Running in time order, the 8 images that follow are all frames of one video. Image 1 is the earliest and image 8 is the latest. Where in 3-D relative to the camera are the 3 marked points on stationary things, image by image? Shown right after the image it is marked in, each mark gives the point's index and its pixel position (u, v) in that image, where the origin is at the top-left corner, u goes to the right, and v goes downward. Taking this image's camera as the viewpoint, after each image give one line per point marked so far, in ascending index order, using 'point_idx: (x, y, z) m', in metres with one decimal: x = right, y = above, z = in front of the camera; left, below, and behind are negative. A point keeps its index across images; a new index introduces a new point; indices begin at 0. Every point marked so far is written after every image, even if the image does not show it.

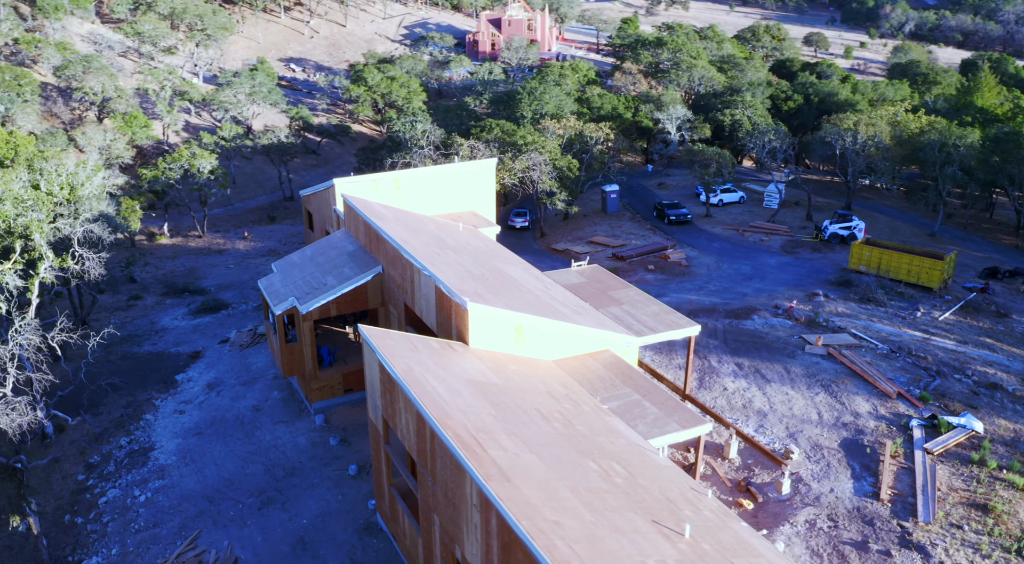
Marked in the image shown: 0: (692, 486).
0: (+3.6, -4.1, +15.4) m
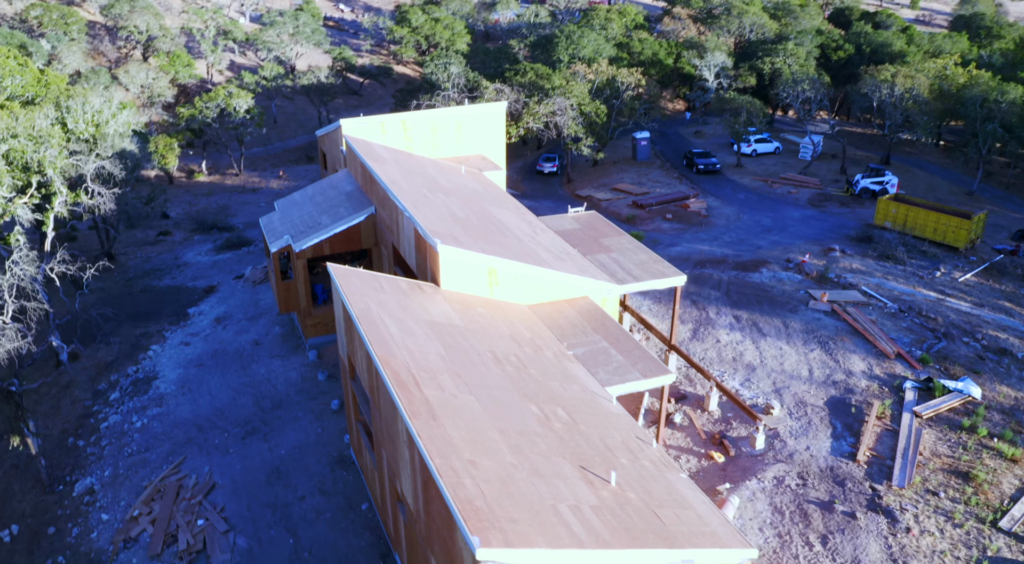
0: (+2.5, -3.0, +15.3) m
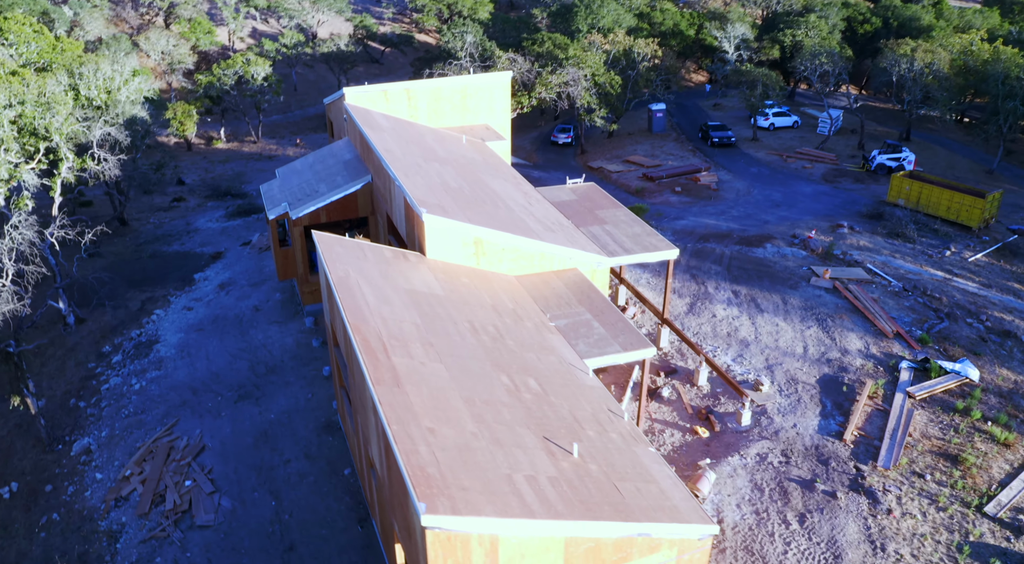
0: (+1.9, -2.5, +15.3) m
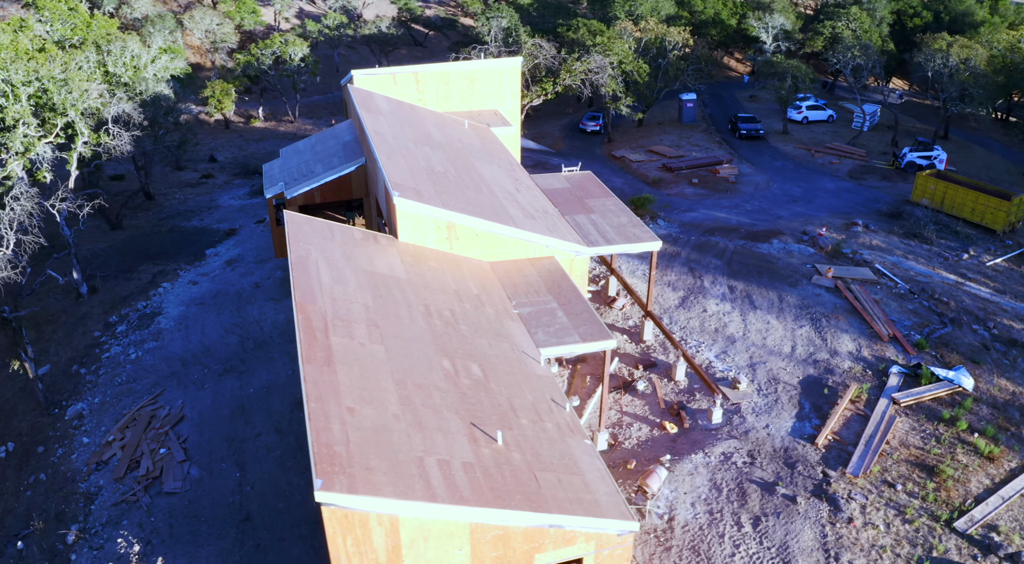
0: (+0.8, -2.3, +15.2) m
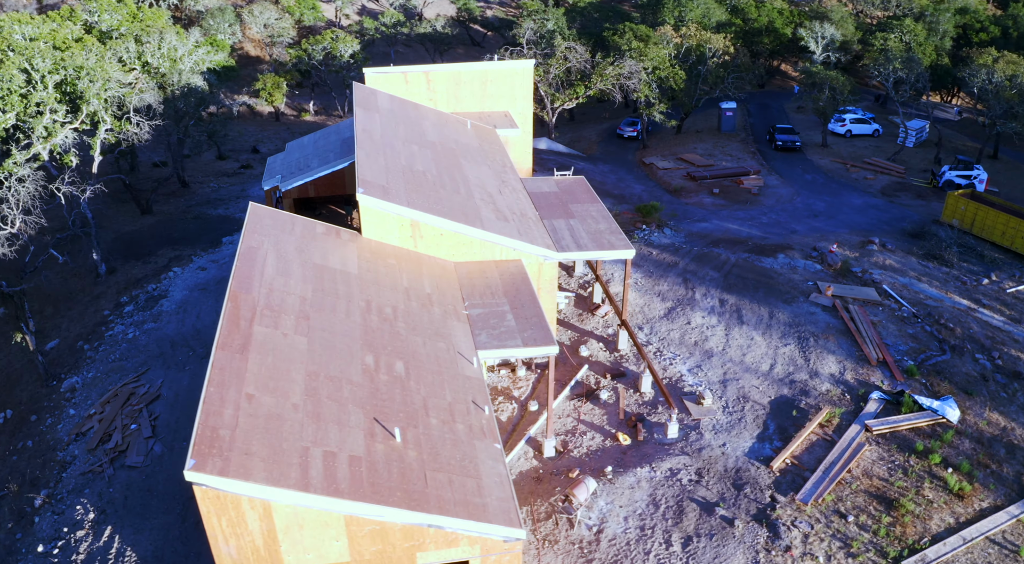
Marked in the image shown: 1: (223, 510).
0: (-0.7, -2.3, +15.2) m
1: (-4.4, -3.5, +11.7) m
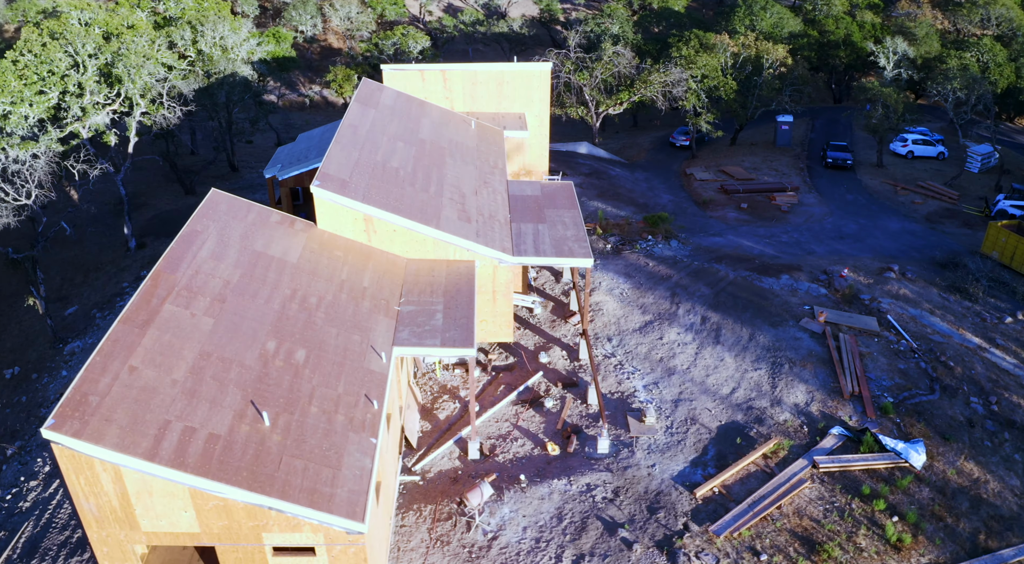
0: (-2.8, -2.2, +15.4) m
1: (-7.0, -3.1, +12.4) m
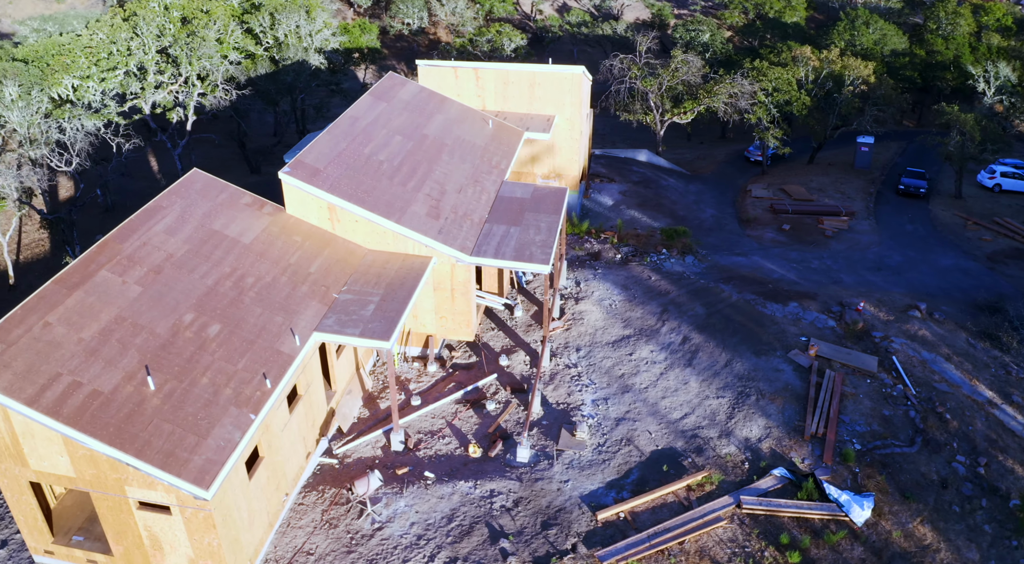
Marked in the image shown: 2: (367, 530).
0: (-5.1, -1.9, +16.0) m
1: (-9.7, -2.3, +13.8) m
2: (-3.1, -5.3, +16.4) m
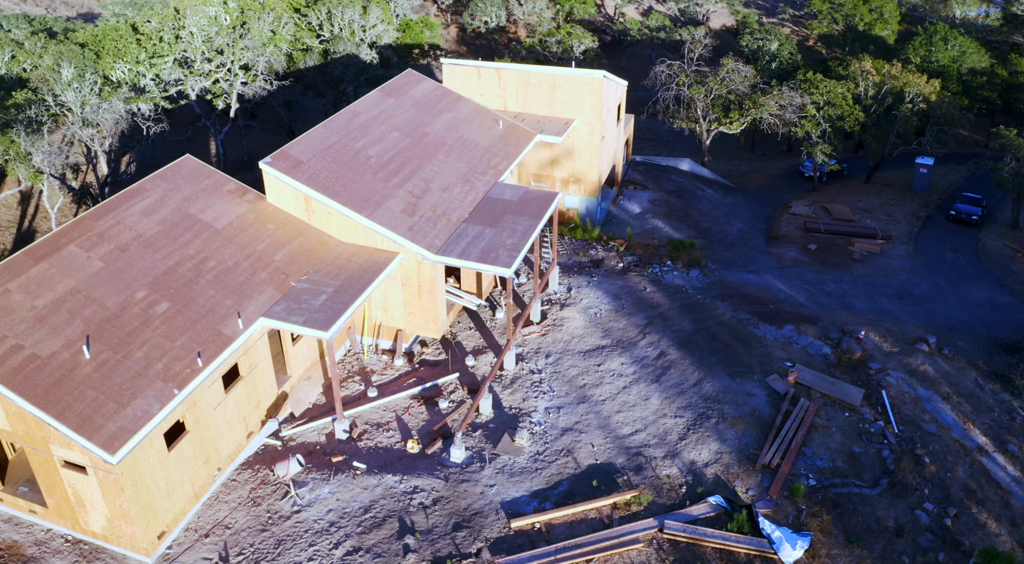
0: (-6.7, -1.5, +16.8) m
1: (-11.7, -1.6, +15.1) m
2: (-5.0, -5.1, +16.9) m
